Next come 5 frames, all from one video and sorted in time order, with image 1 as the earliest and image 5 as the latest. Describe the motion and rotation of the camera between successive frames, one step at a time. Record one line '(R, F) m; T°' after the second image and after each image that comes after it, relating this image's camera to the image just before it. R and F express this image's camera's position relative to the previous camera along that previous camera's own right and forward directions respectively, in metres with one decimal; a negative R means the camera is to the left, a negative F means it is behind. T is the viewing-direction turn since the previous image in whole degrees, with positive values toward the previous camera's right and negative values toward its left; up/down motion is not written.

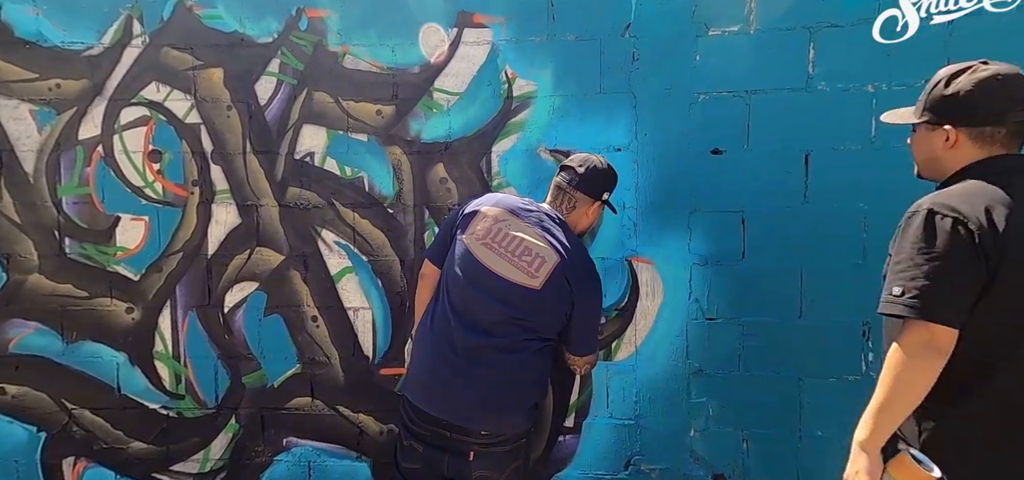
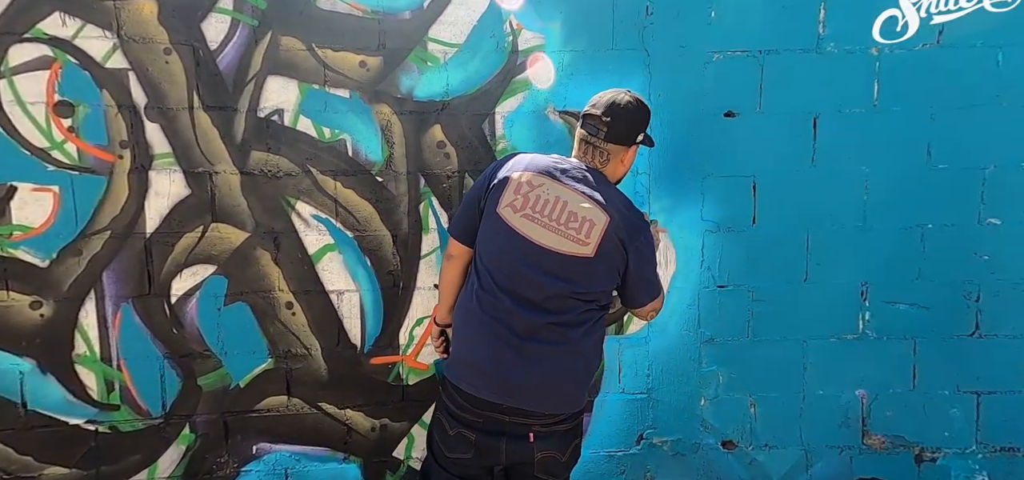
(-0.4, +0.2) m; +10°
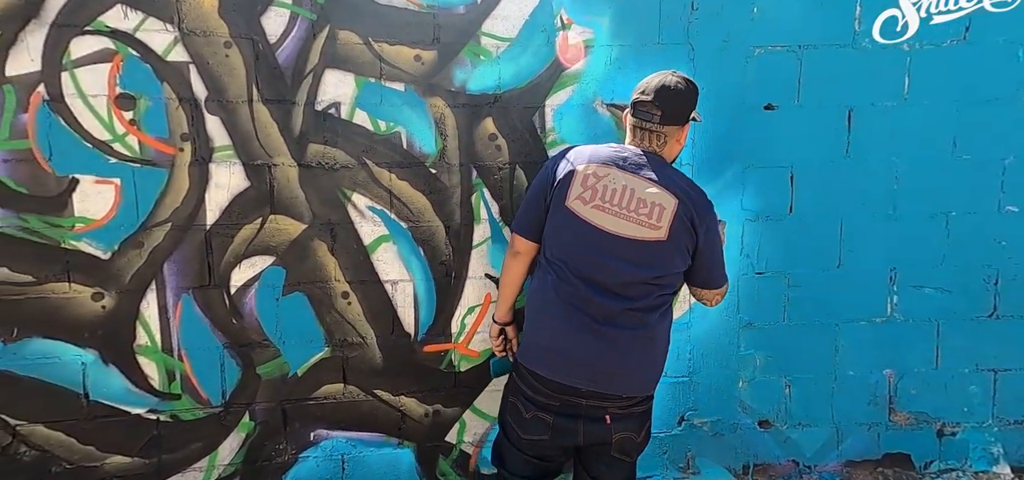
(-0.3, -0.1) m; +2°
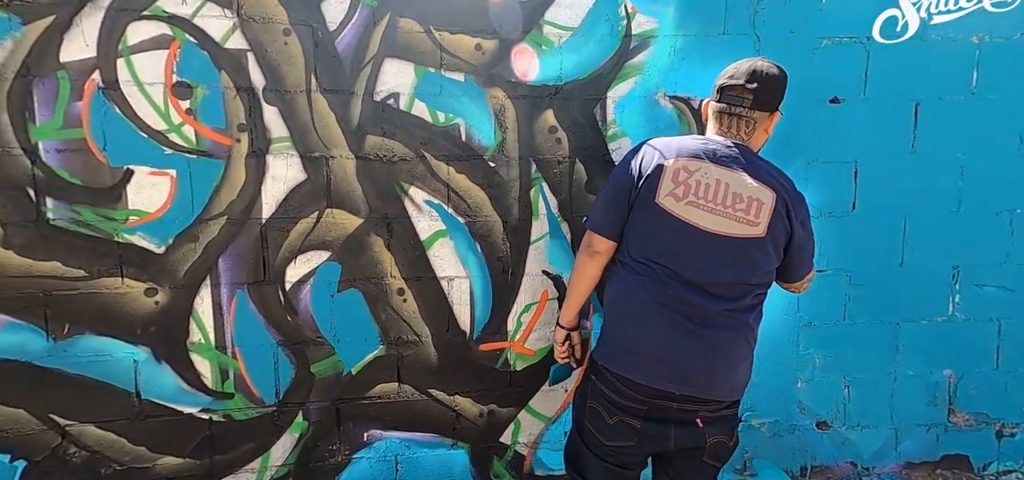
(-0.3, +0.1) m; 0°
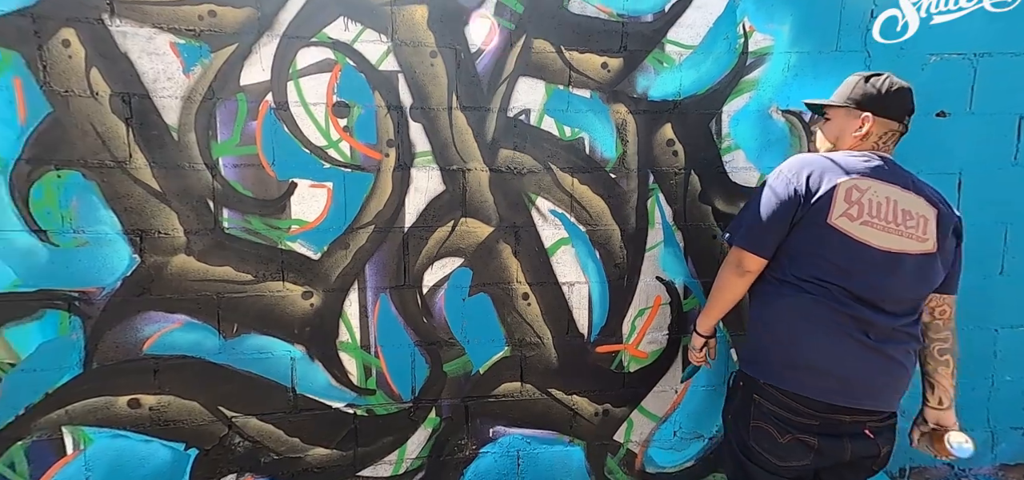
(-0.5, -0.1) m; -2°
